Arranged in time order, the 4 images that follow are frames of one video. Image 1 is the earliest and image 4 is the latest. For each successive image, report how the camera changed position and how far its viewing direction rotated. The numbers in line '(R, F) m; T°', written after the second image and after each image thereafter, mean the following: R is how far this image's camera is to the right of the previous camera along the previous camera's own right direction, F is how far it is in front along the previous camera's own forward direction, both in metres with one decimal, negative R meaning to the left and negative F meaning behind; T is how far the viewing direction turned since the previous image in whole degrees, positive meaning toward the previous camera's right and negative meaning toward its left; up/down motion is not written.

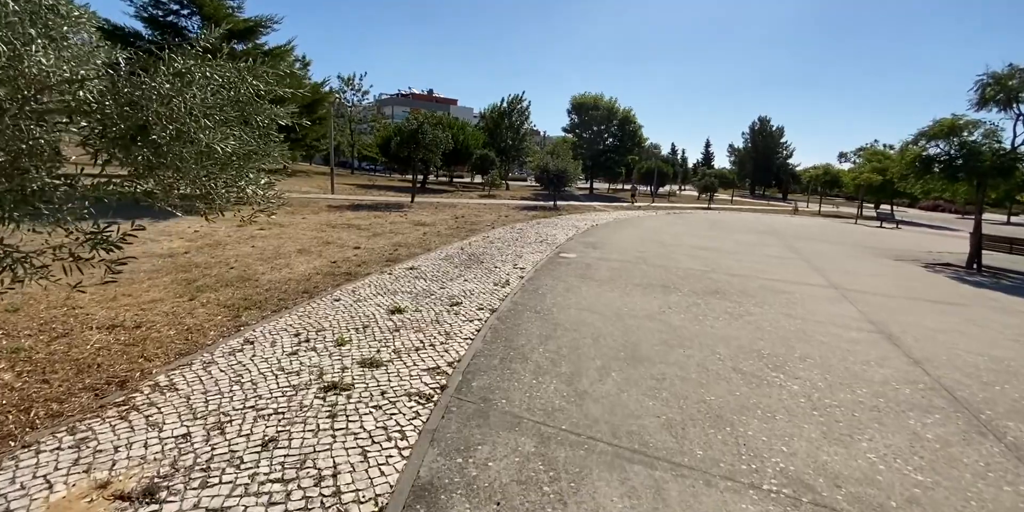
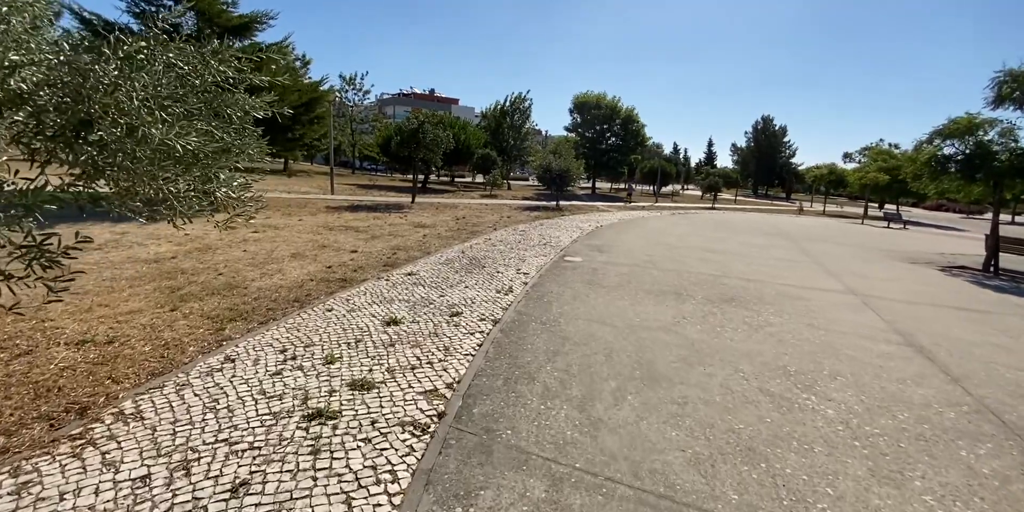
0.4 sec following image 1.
(0.0, +0.4) m; 0°
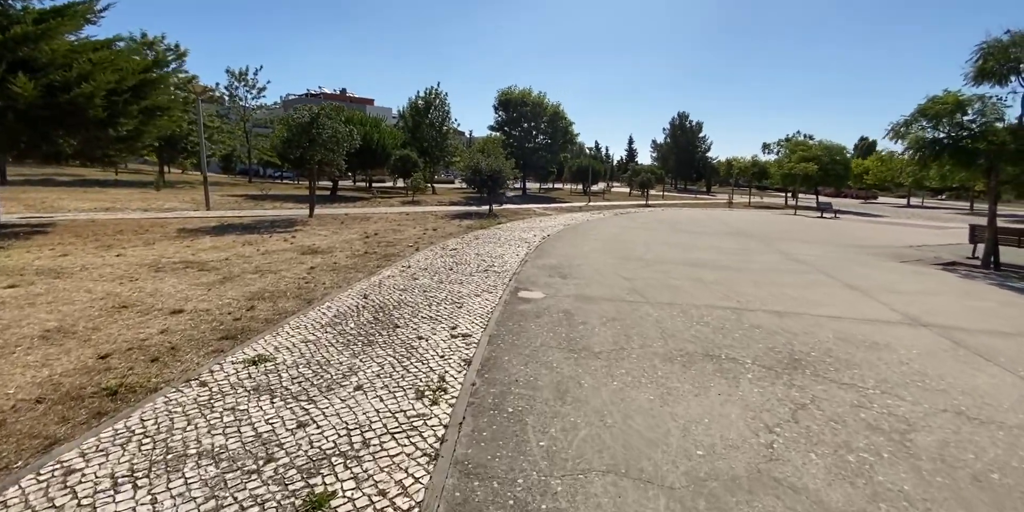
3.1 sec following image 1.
(0.0, +3.4) m; +8°
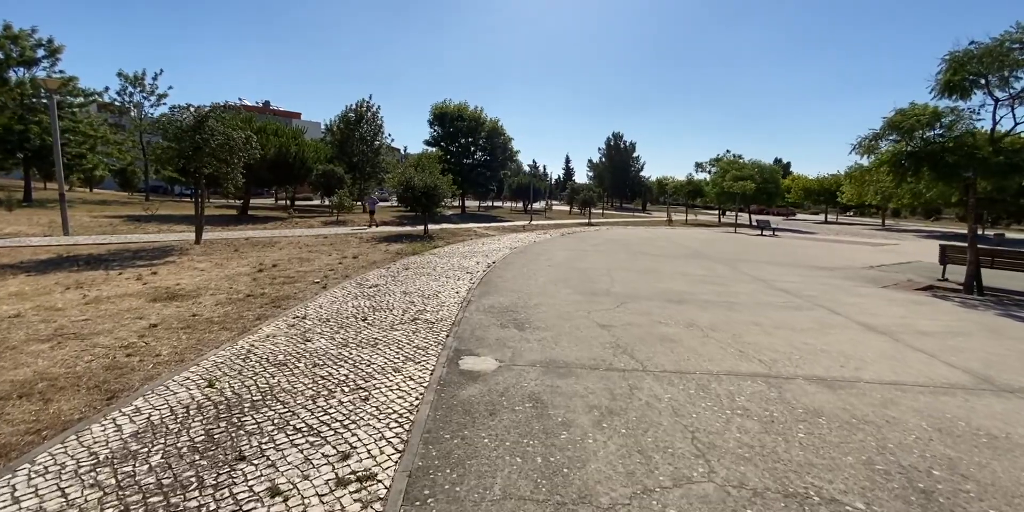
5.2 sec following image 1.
(0.0, +2.3) m; +7°
